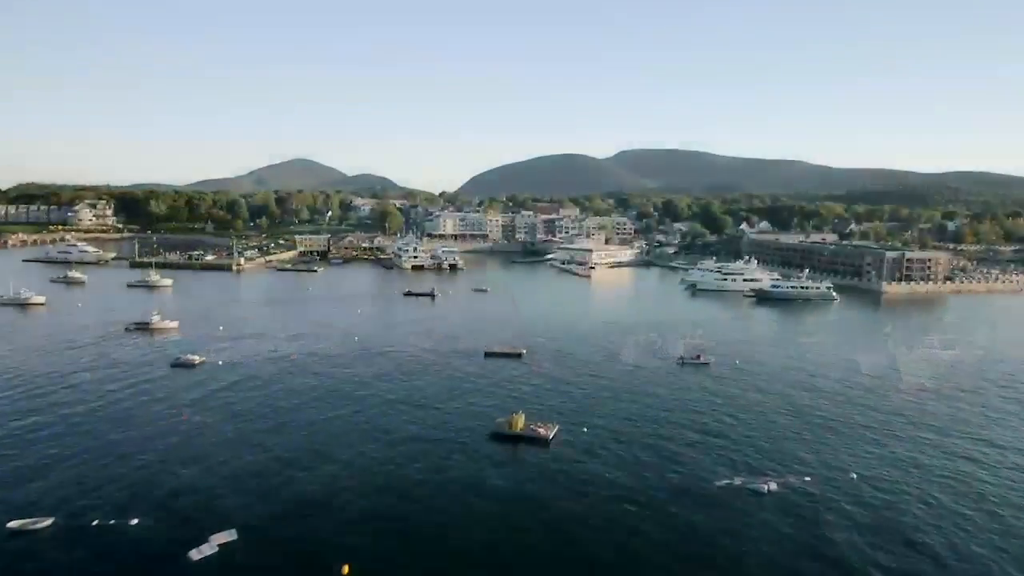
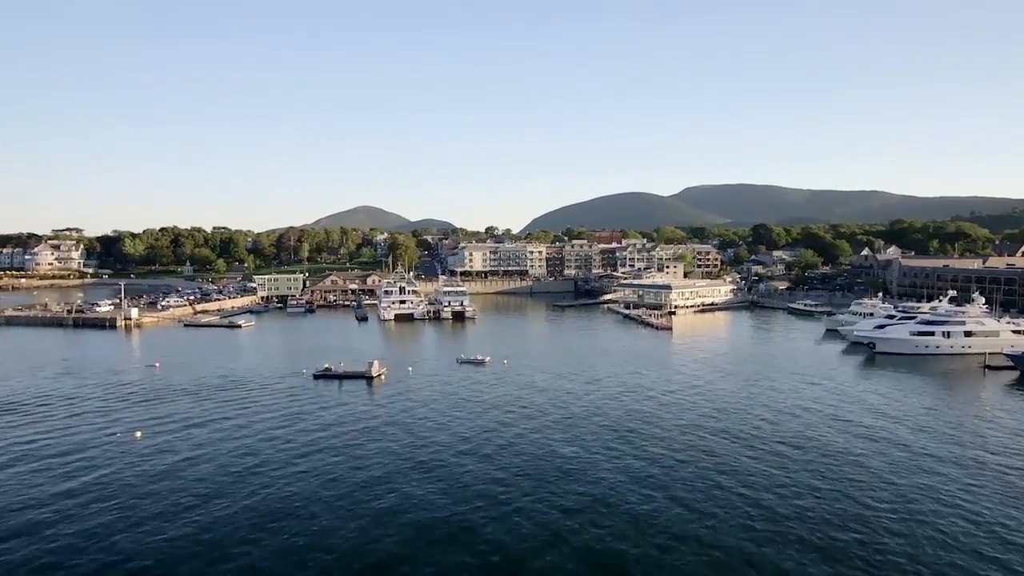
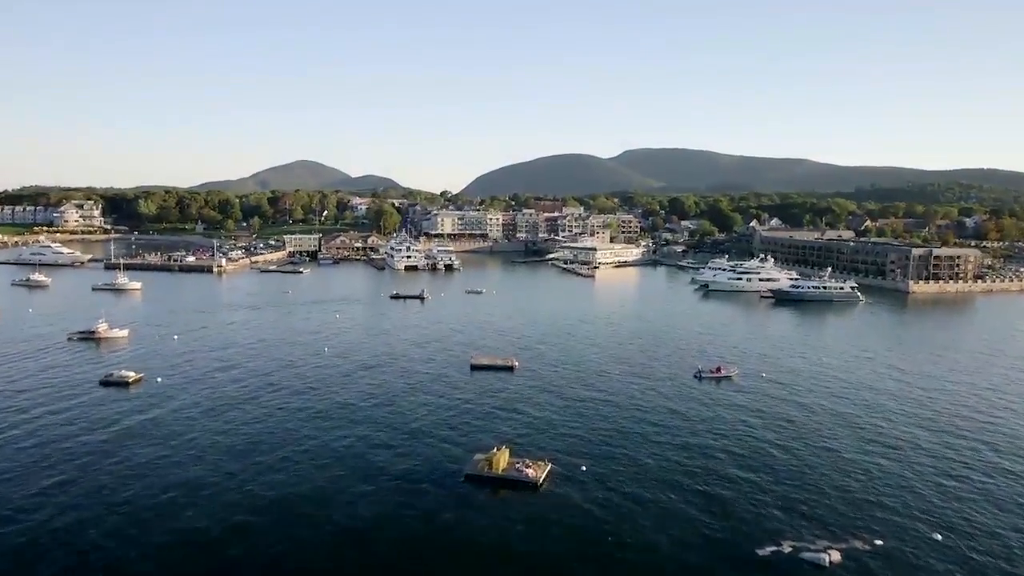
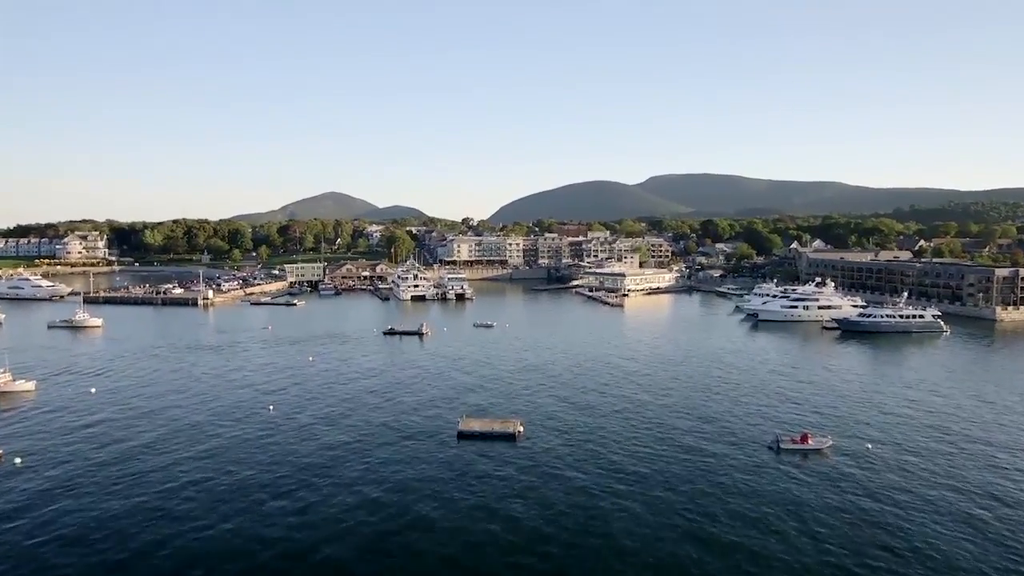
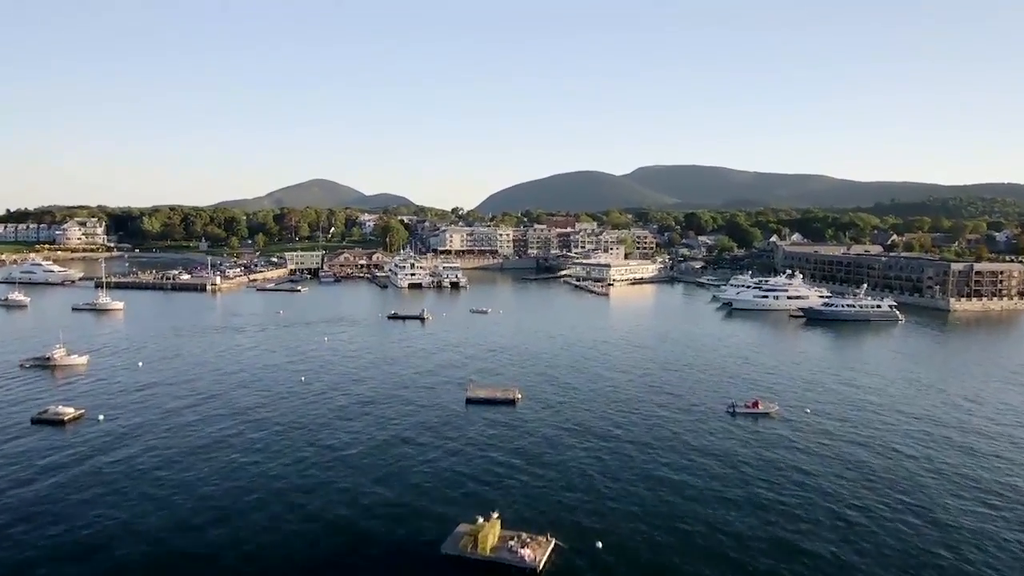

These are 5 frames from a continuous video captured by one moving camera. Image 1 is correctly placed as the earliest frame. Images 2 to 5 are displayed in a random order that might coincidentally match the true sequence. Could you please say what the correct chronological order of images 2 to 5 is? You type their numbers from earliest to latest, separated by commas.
3, 5, 4, 2
